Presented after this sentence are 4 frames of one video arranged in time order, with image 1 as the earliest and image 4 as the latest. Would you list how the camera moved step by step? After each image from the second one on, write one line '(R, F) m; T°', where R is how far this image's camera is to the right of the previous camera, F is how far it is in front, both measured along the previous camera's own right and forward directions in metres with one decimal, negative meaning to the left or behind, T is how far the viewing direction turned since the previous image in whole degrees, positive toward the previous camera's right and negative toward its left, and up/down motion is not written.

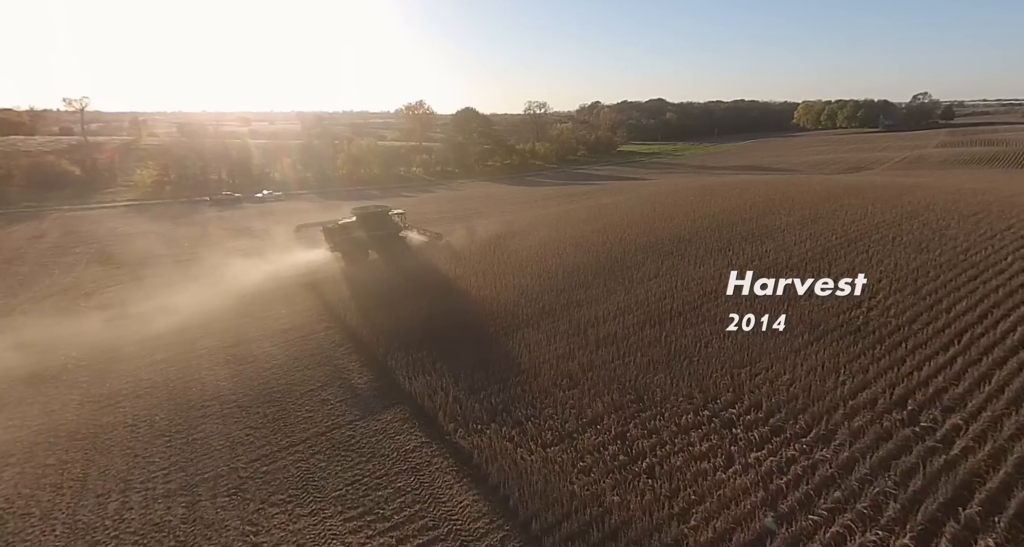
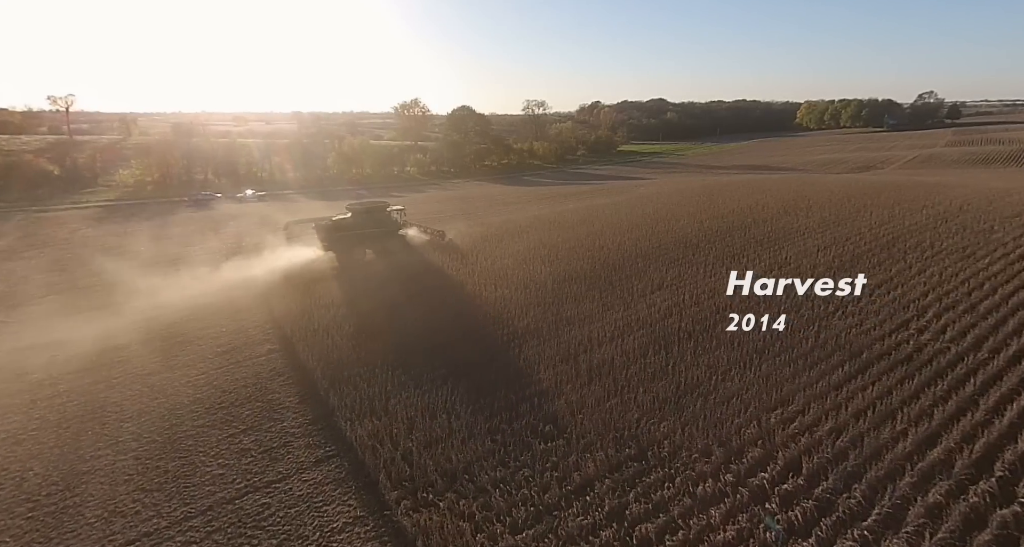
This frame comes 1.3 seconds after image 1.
(+0.5, +2.1) m; 0°
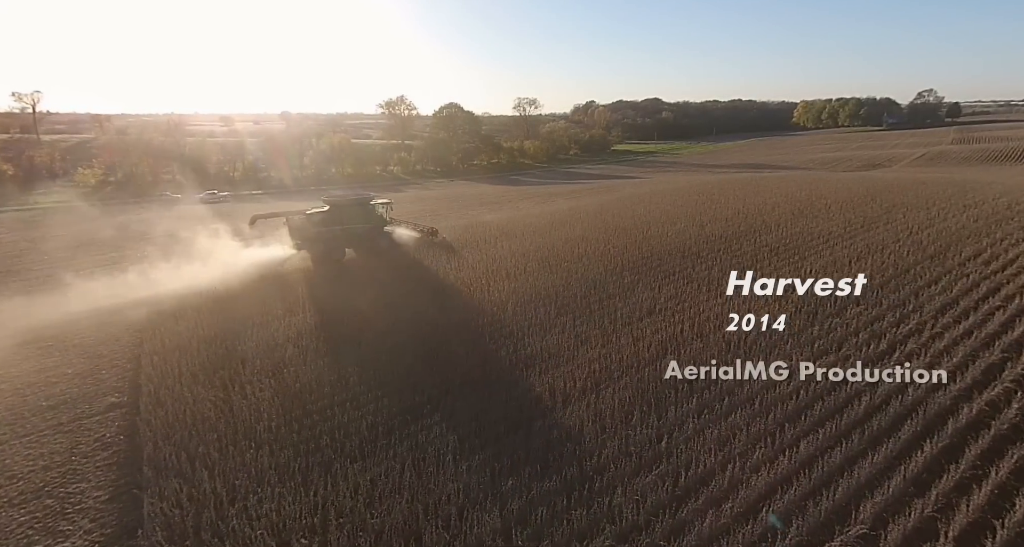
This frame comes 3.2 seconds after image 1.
(+1.0, +3.1) m; 0°
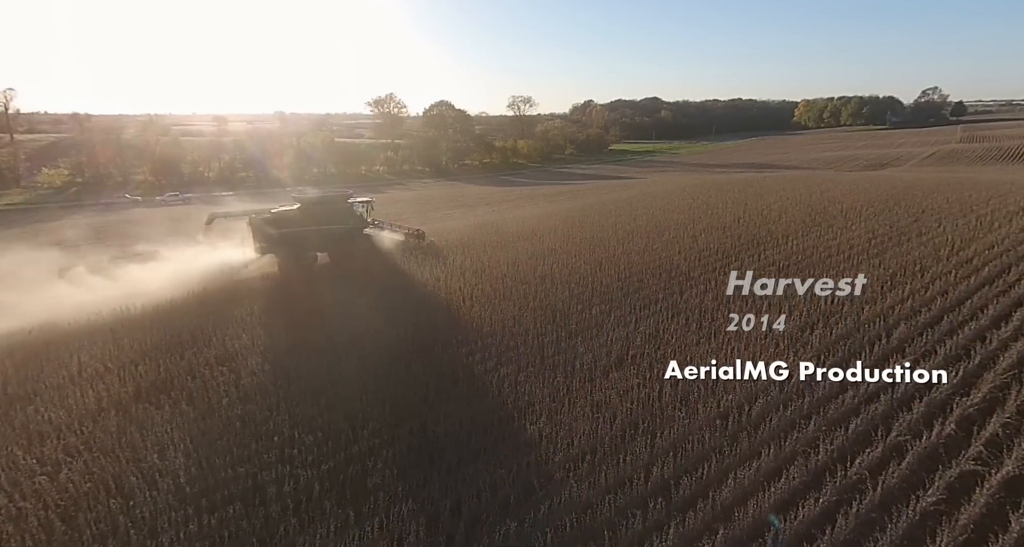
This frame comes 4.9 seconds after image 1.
(+1.1, +2.6) m; 0°
